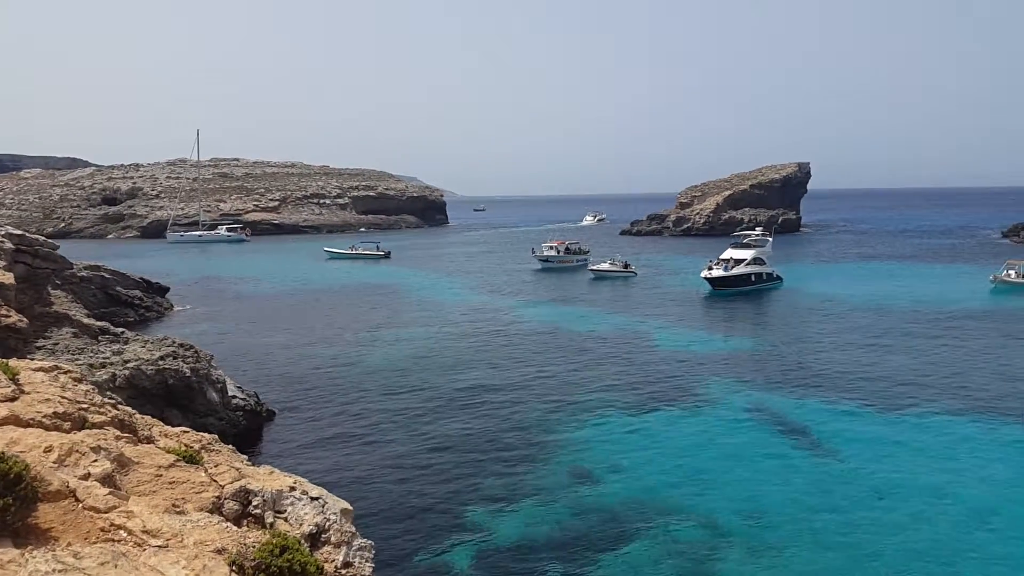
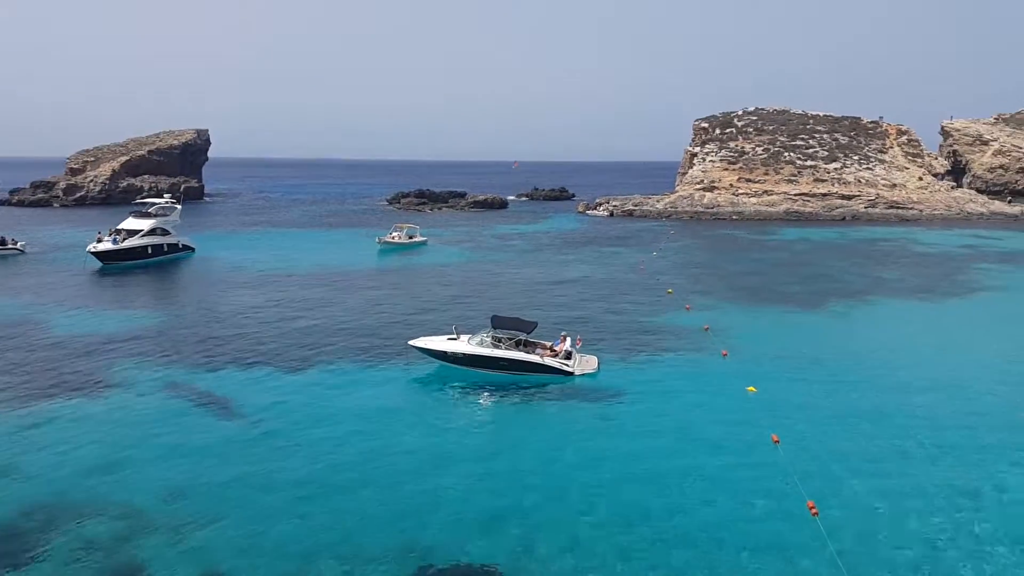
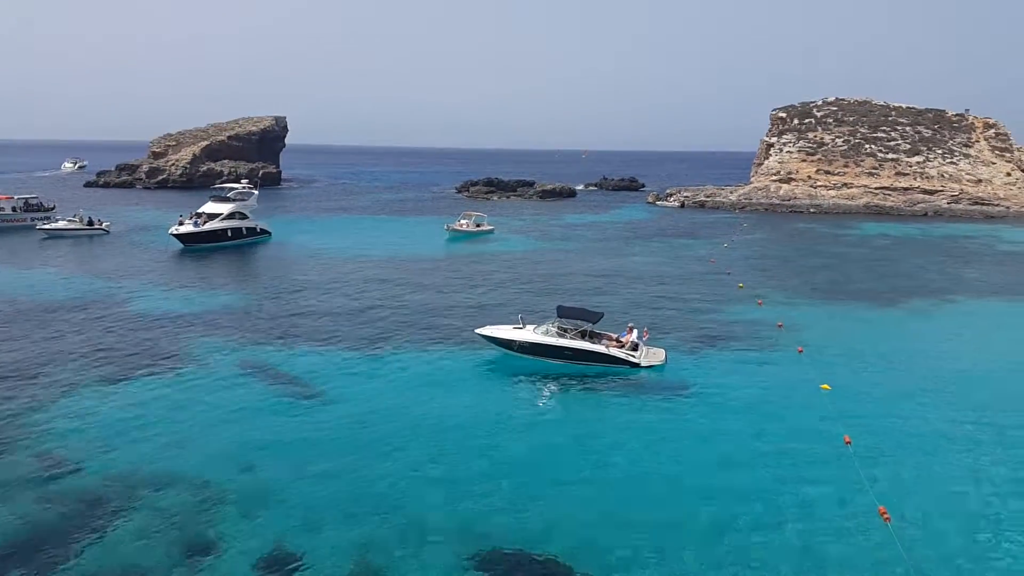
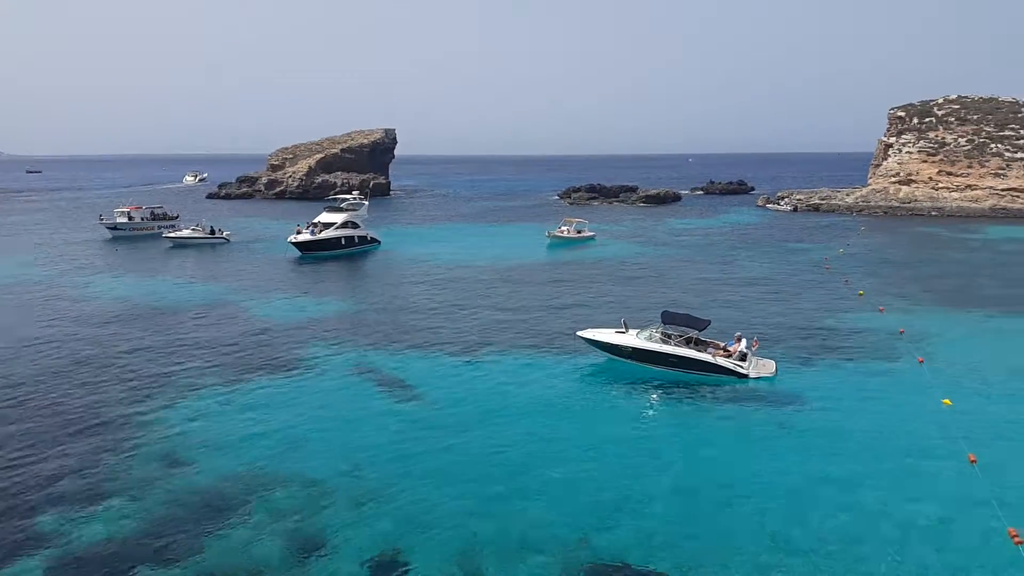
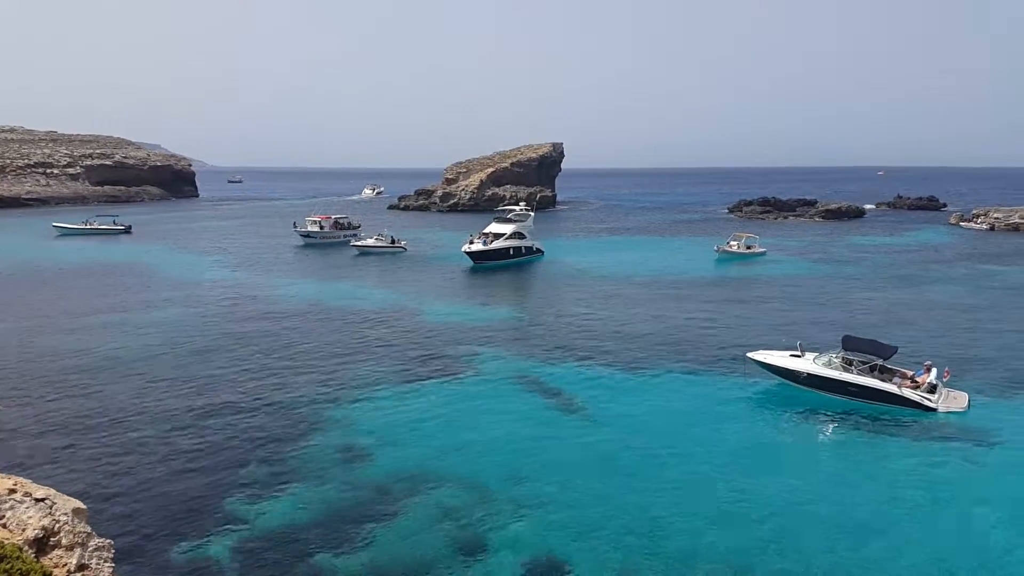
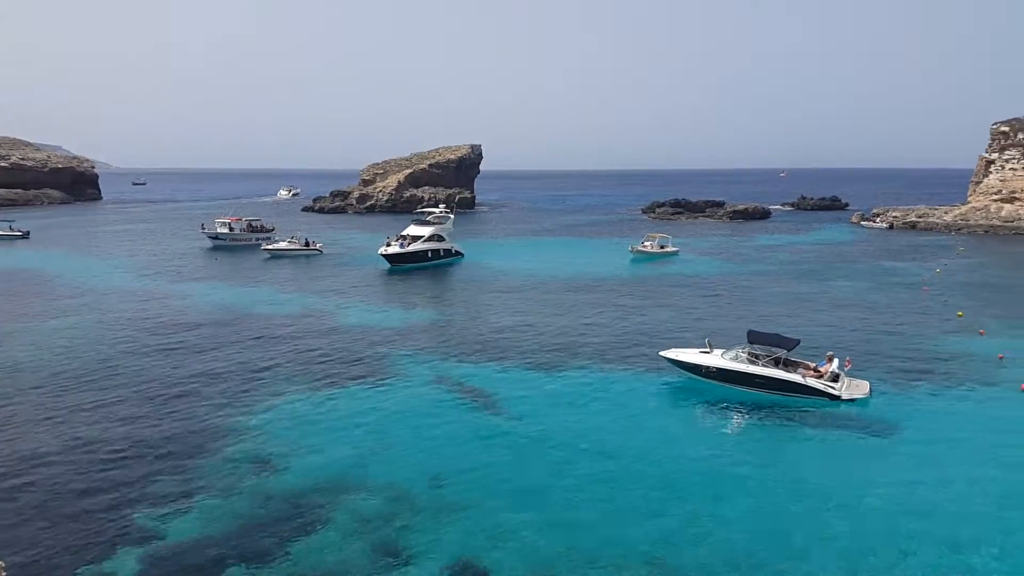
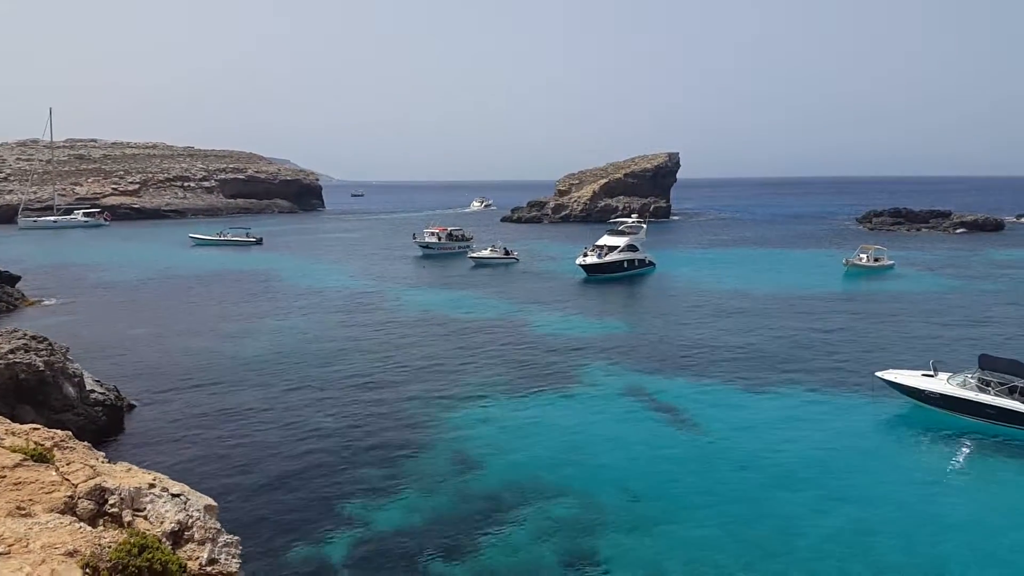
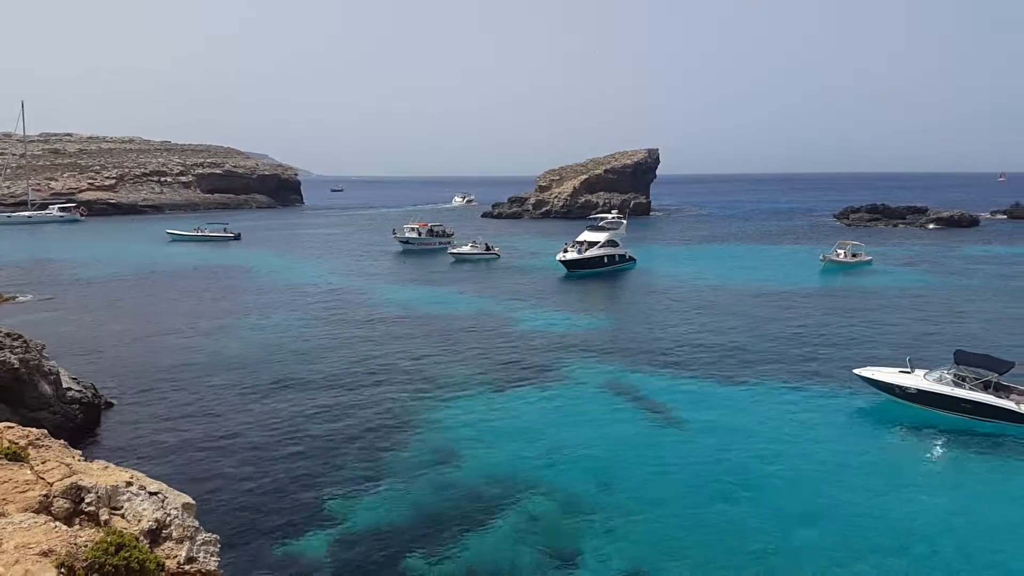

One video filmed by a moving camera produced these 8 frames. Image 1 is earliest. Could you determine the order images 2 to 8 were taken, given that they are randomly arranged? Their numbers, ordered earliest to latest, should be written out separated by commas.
7, 8, 5, 6, 4, 3, 2
